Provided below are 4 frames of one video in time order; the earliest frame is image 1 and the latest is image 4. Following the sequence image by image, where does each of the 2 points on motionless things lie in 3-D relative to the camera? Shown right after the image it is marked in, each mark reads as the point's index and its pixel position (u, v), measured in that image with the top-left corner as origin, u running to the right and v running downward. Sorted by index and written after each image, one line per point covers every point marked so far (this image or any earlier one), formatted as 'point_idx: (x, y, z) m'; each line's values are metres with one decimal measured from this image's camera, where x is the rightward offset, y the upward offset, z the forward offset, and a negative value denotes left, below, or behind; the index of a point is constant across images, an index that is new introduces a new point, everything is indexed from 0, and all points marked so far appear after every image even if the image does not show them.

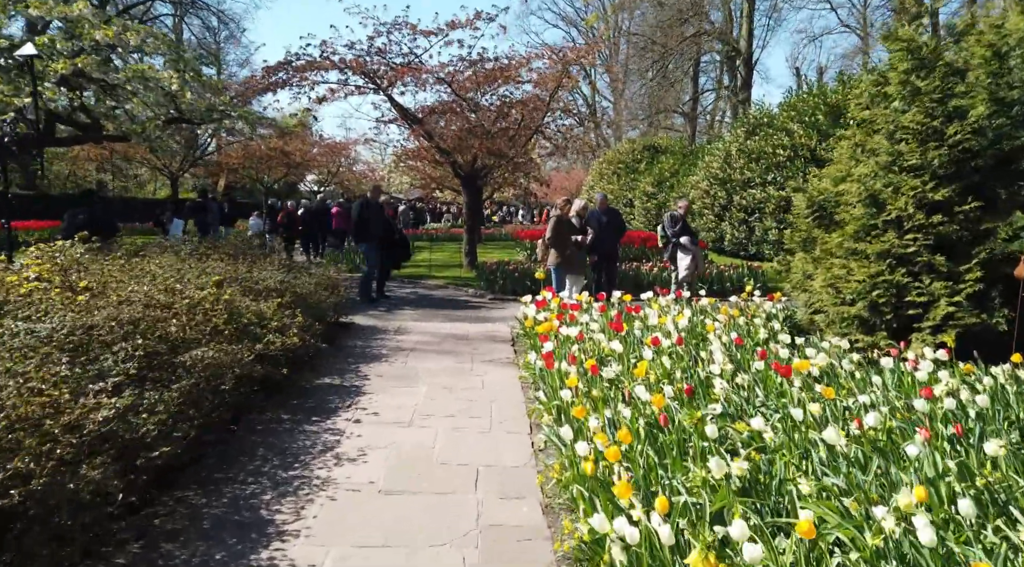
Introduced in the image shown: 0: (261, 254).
0: (-3.0, +0.4, +9.8) m
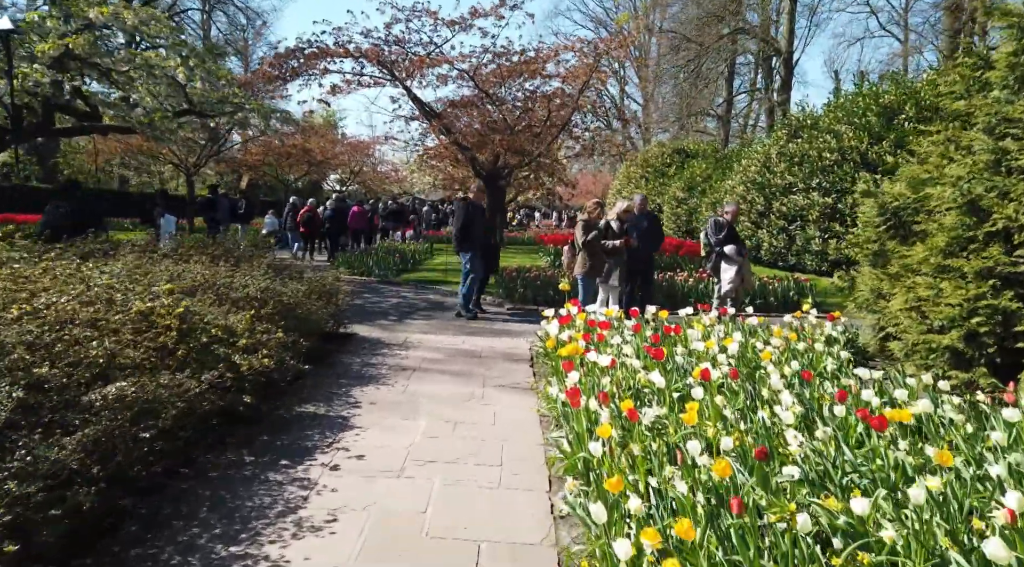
0: (-2.7, +0.3, +8.8) m
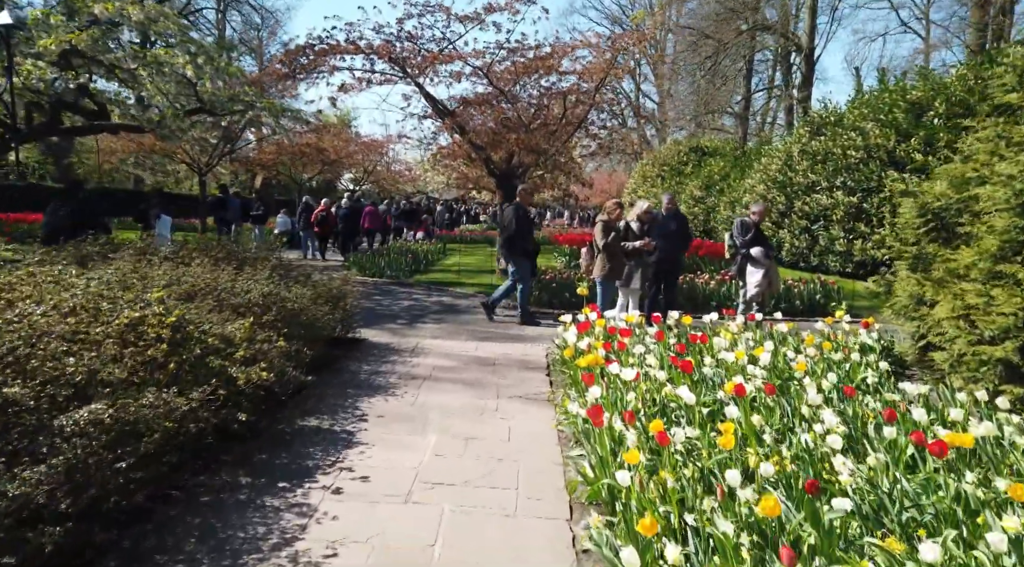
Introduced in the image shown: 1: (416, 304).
0: (-2.6, +0.3, +8.5) m
1: (-1.5, -0.3, +12.6) m
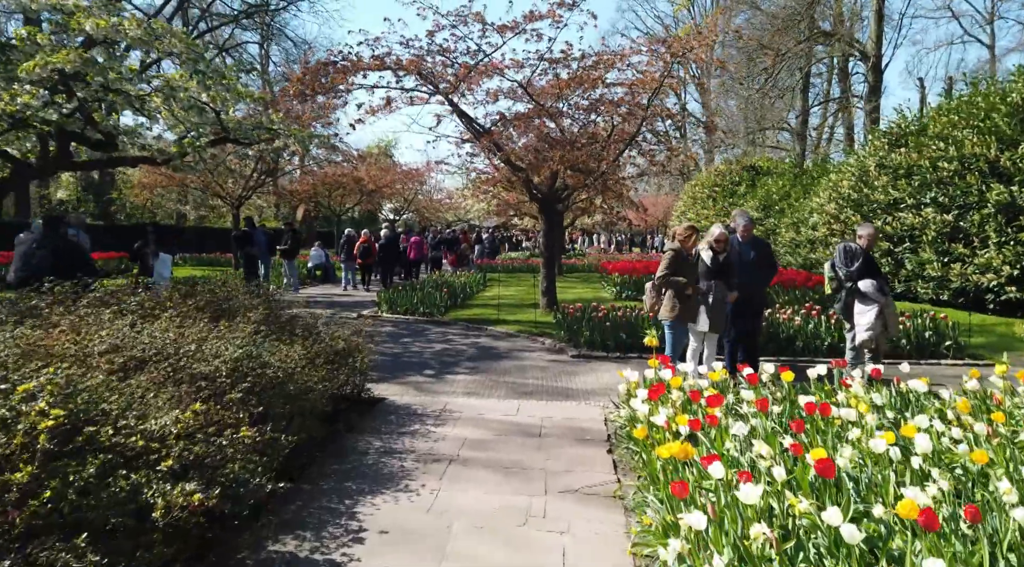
0: (-2.2, -0.2, +7.0) m
1: (-0.8, -0.9, +11.1) m
